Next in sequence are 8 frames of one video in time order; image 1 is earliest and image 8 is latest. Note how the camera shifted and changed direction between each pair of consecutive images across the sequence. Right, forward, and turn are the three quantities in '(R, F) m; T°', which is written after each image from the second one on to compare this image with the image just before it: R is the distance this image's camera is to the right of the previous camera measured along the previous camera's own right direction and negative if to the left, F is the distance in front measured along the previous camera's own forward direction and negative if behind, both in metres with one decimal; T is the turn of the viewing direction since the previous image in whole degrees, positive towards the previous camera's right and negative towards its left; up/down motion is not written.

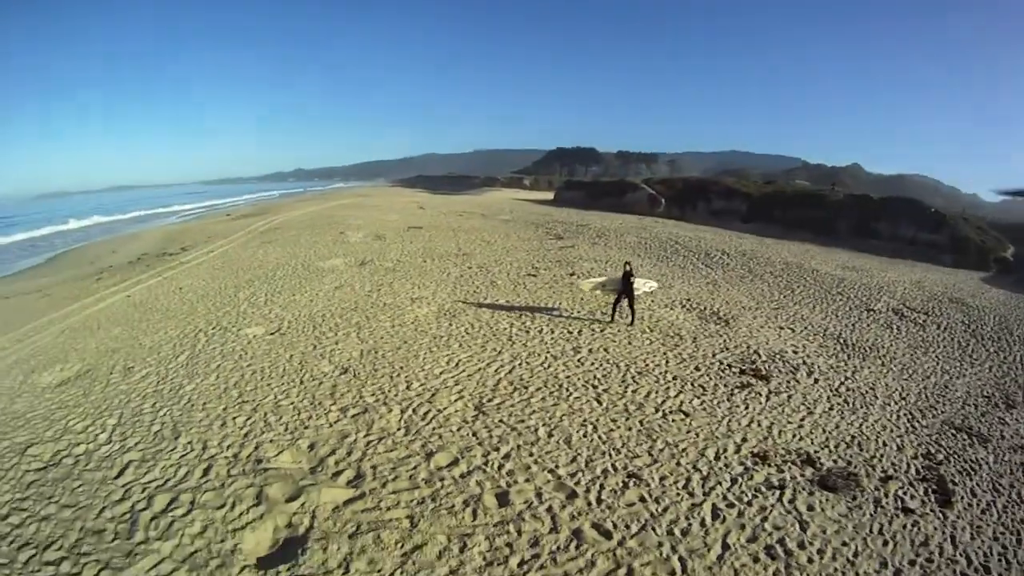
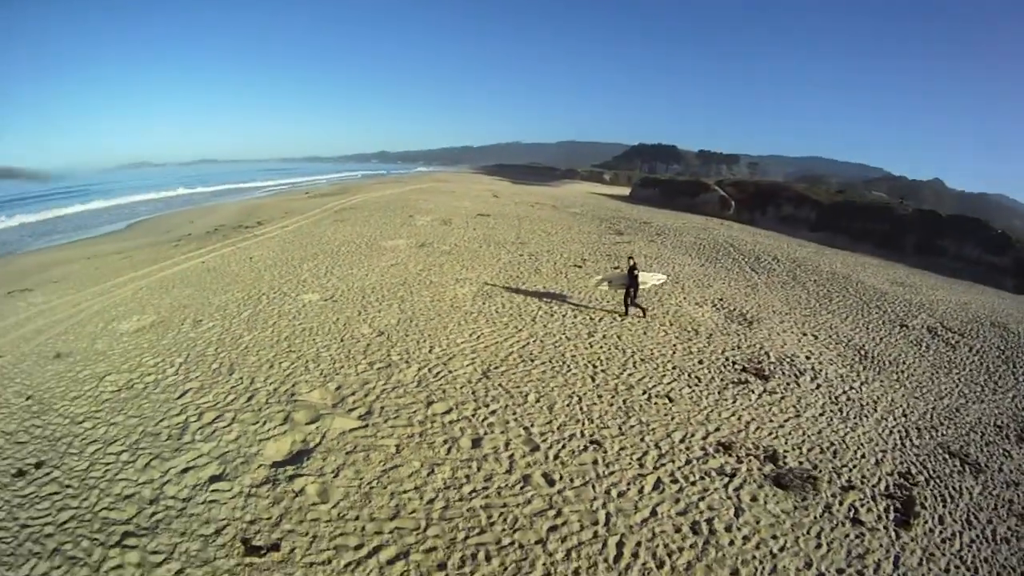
(+1.8, -0.9) m; -8°
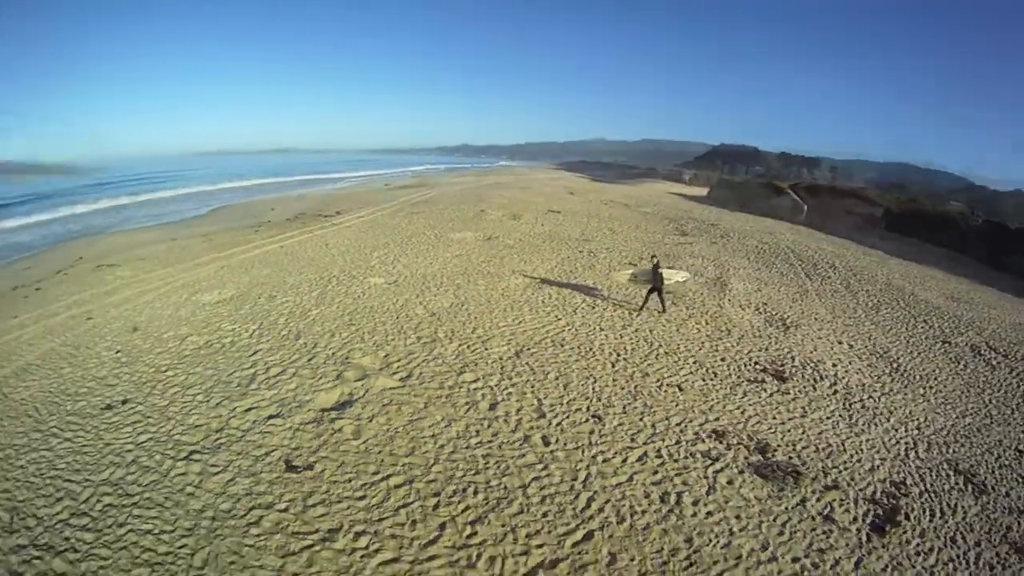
(+1.3, -1.3) m; -8°
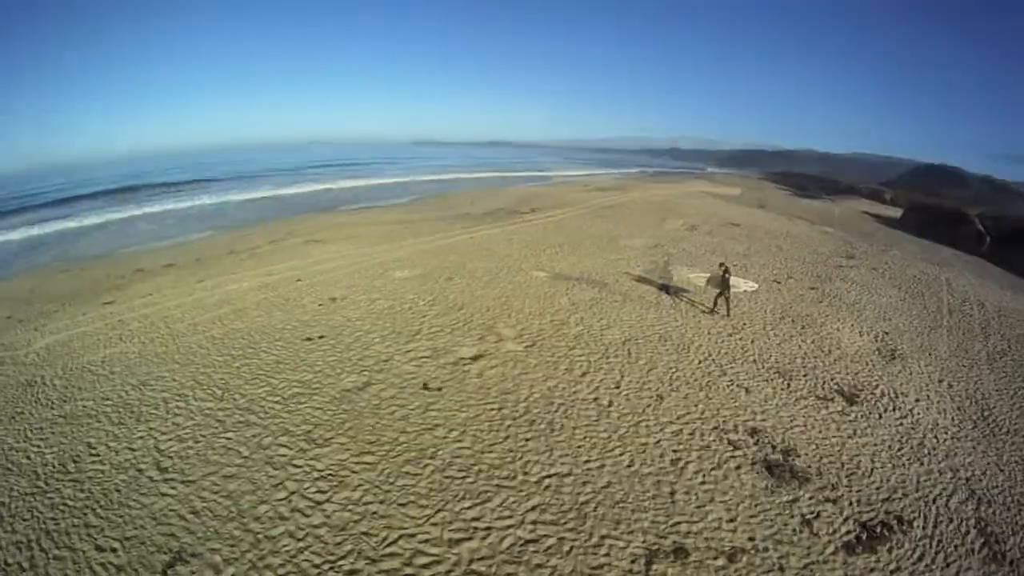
(+0.3, -0.2) m; -3°
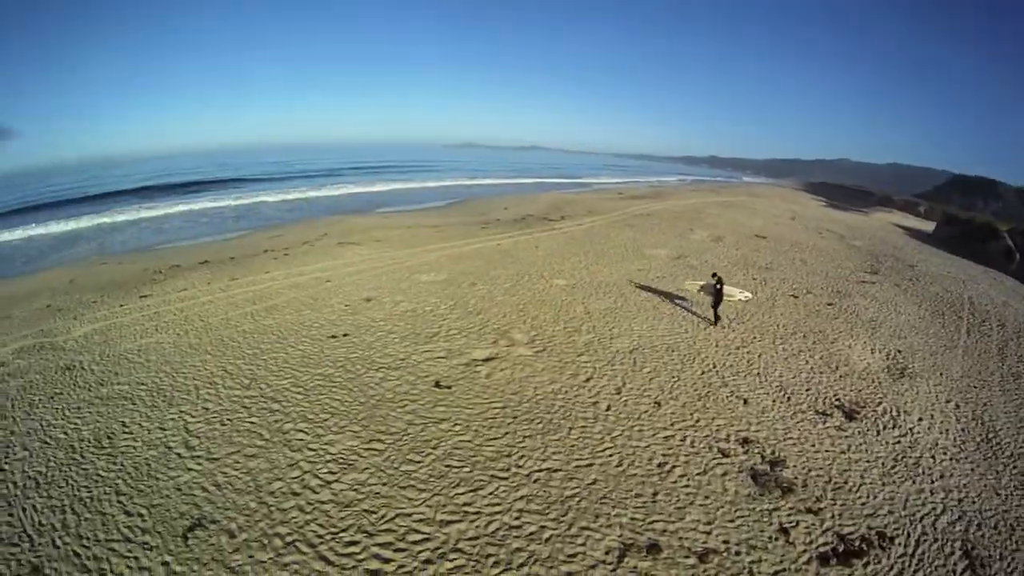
(+0.4, -0.5) m; -3°
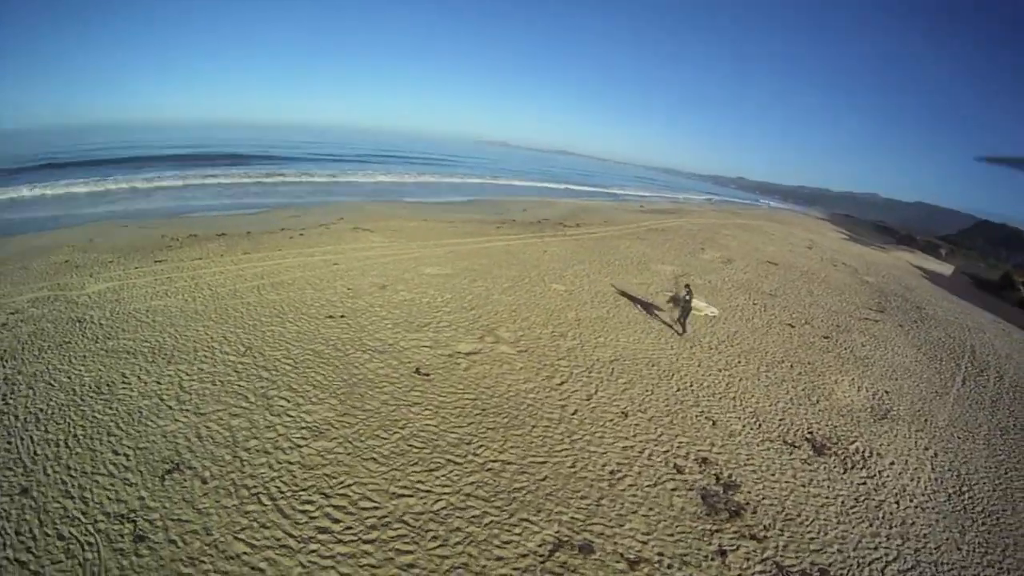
(+0.6, -0.3) m; -2°
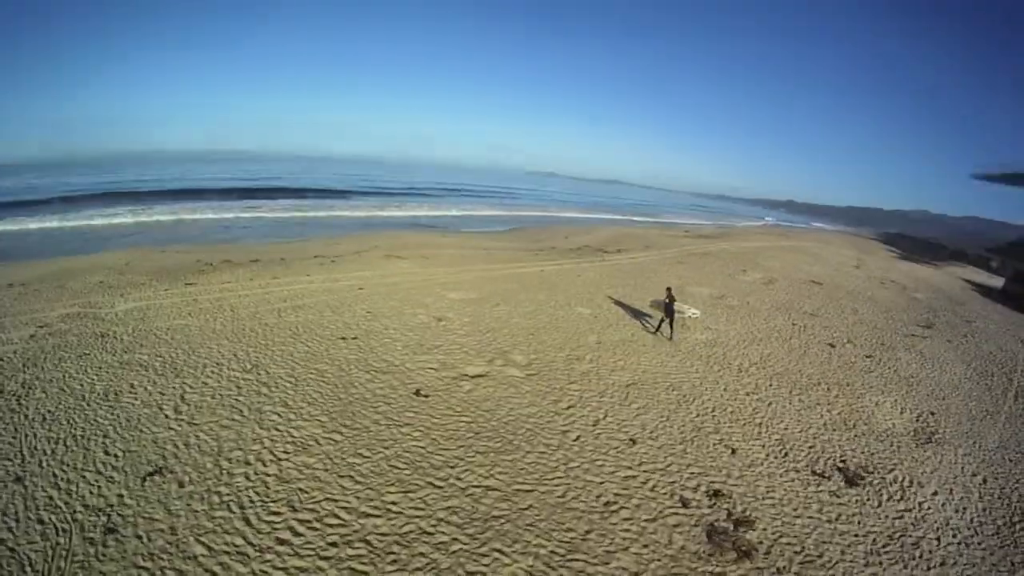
(+0.8, +0.4) m; -5°
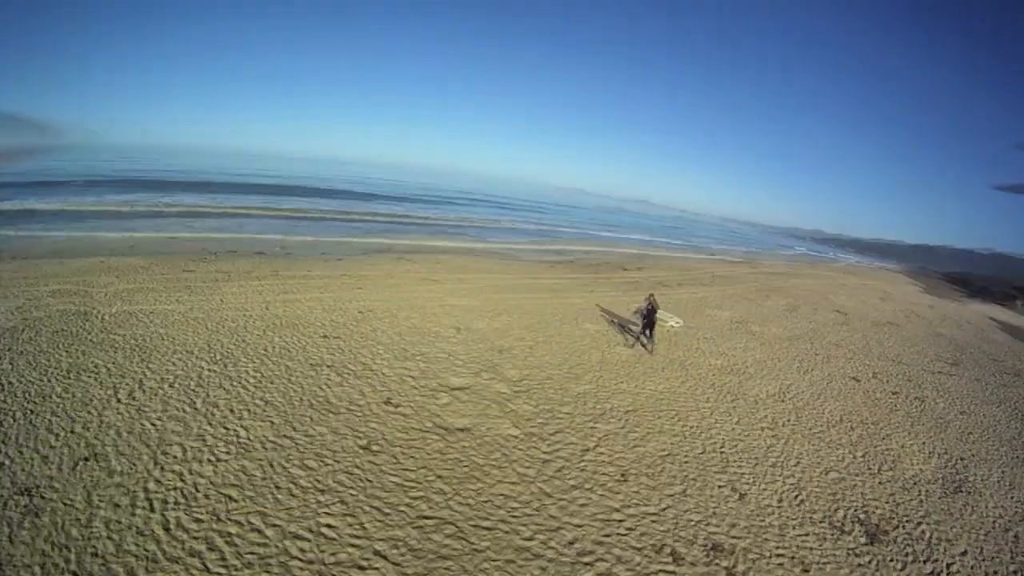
(+0.5, +1.0) m; -2°
